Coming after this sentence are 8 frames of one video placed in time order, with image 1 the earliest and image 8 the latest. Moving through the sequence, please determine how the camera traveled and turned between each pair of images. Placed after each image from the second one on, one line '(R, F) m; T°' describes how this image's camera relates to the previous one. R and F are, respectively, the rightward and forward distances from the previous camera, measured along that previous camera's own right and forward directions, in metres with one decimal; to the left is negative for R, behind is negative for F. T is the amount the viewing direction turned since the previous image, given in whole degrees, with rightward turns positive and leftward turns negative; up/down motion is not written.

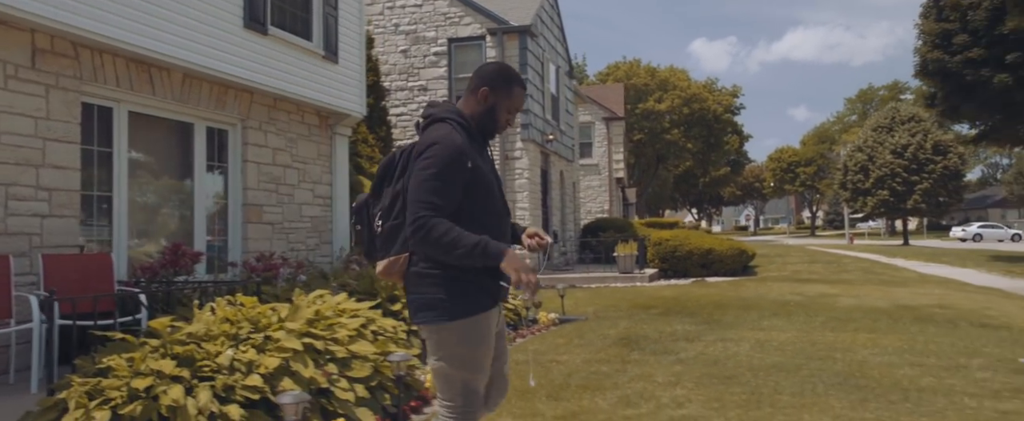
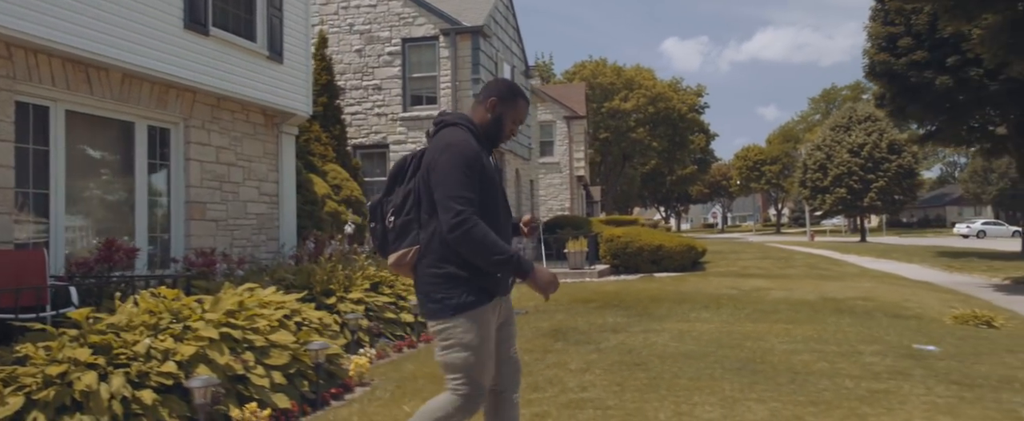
(+0.4, -0.4) m; +2°
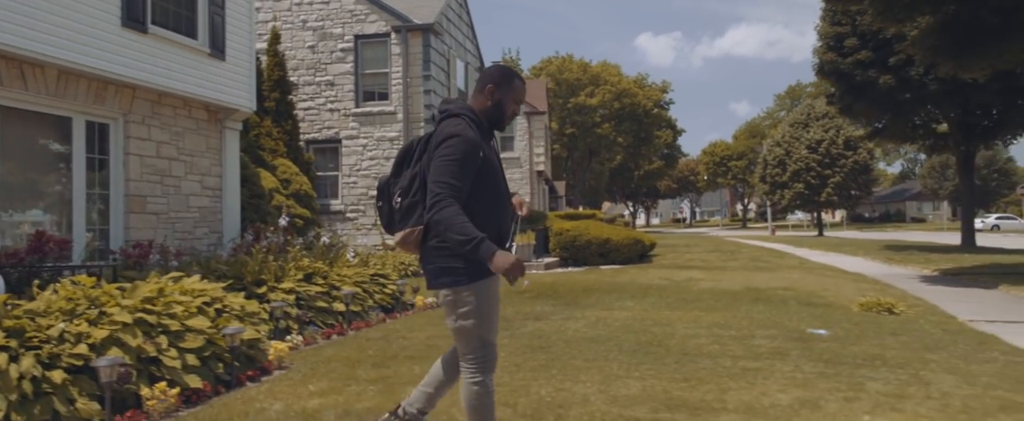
(+0.6, -0.5) m; +2°
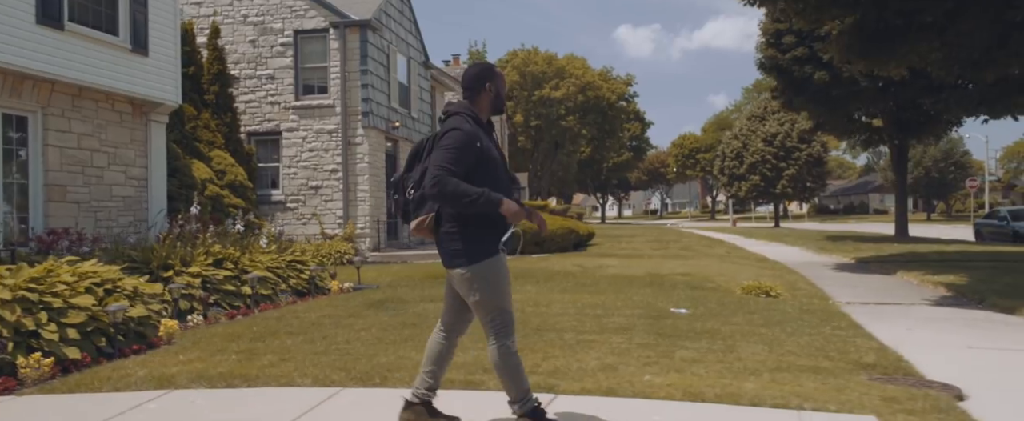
(+1.0, -0.7) m; +2°
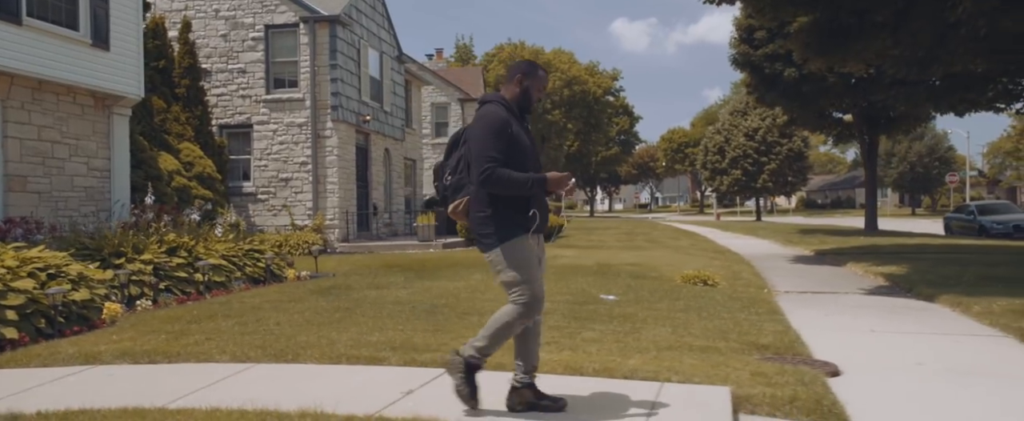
(+0.7, -0.4) m; 0°
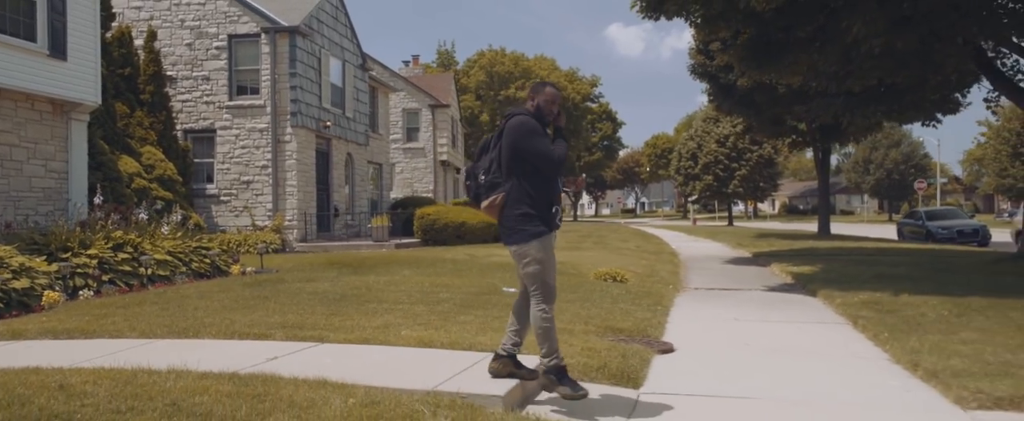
(+1.0, -1.0) m; +1°
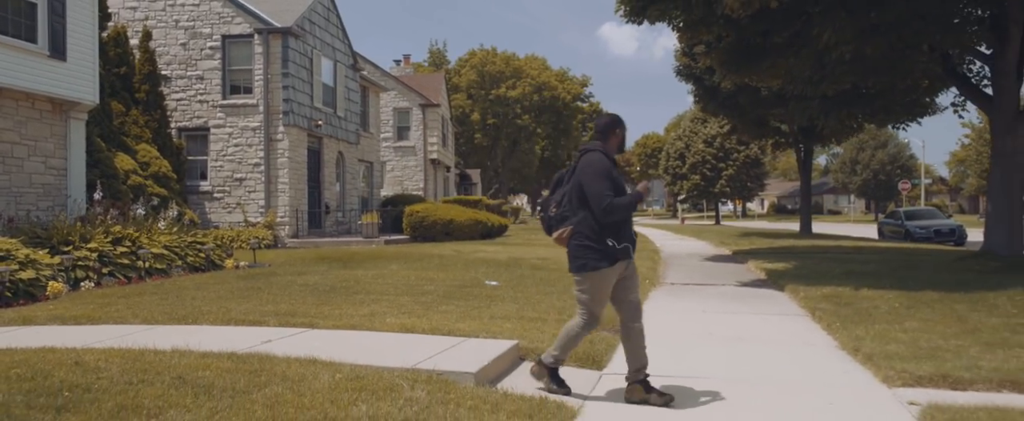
(+0.1, -0.6) m; +1°
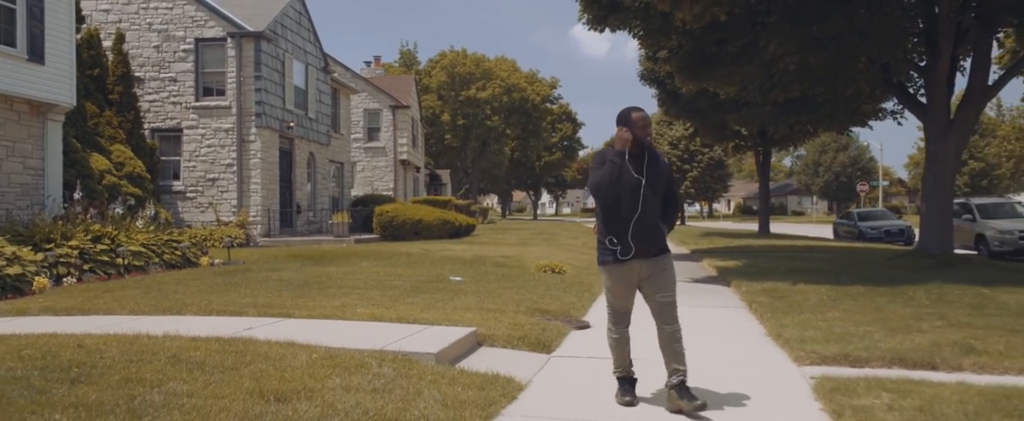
(+0.1, -0.8) m; +2°
